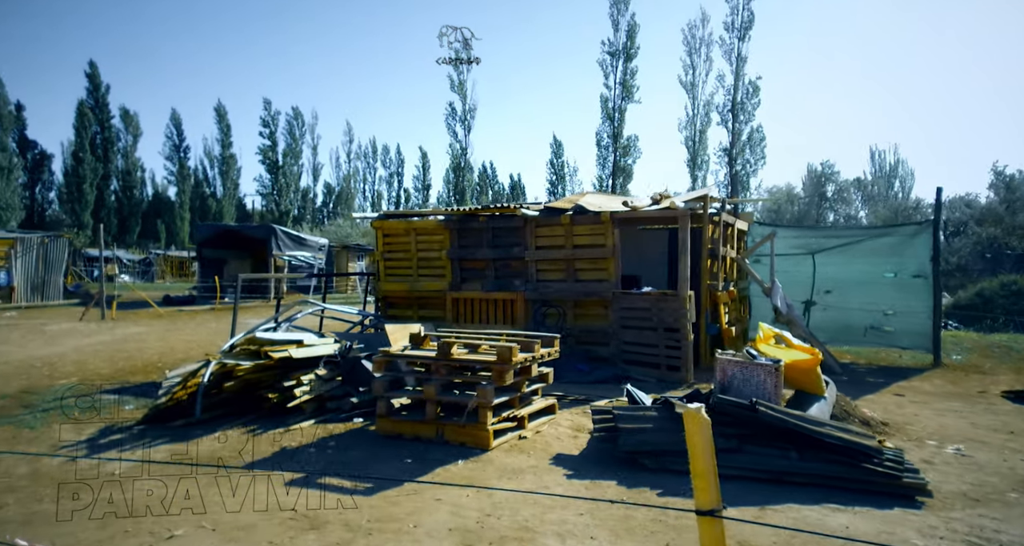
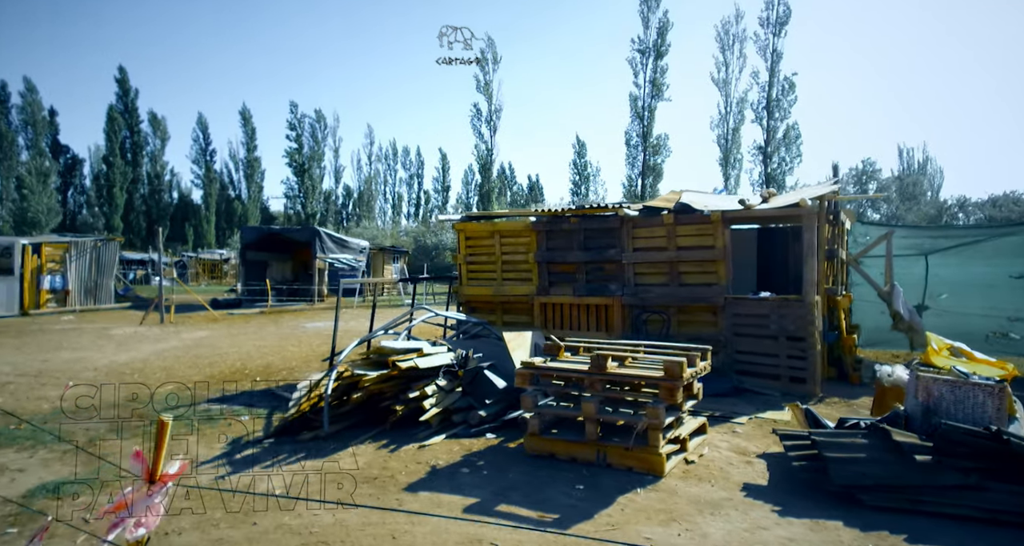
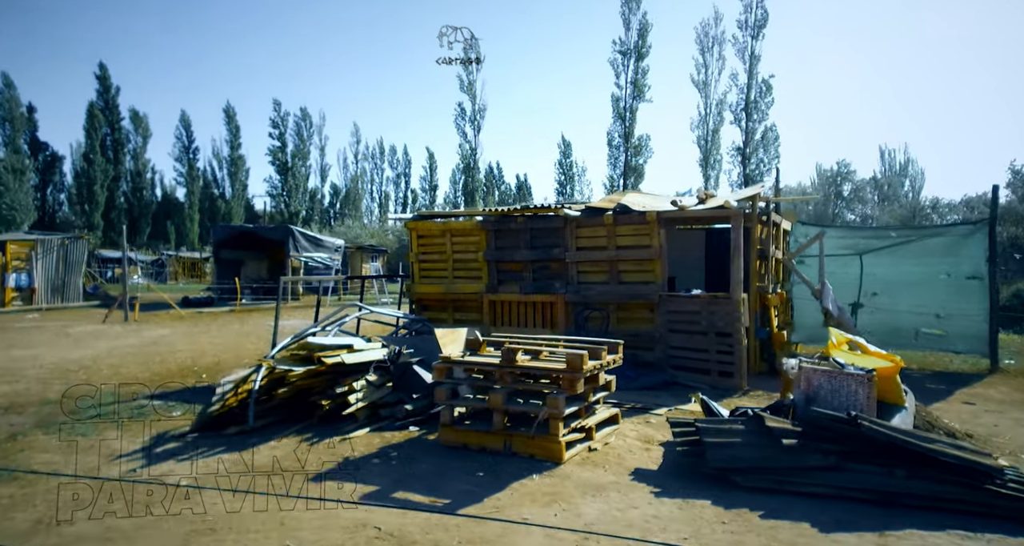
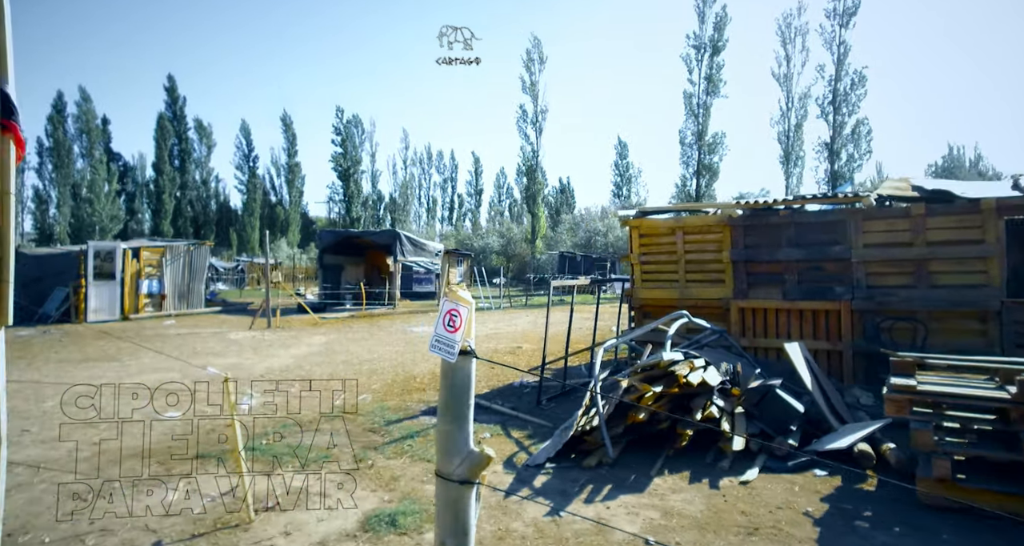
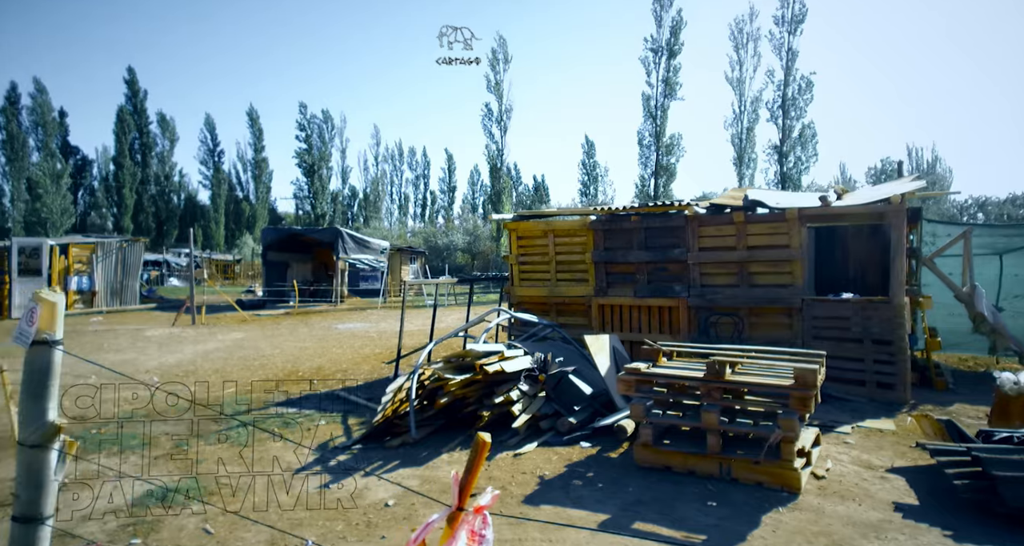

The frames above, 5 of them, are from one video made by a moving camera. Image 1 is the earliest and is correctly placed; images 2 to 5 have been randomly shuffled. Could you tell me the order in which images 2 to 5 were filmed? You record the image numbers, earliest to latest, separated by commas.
3, 2, 5, 4
